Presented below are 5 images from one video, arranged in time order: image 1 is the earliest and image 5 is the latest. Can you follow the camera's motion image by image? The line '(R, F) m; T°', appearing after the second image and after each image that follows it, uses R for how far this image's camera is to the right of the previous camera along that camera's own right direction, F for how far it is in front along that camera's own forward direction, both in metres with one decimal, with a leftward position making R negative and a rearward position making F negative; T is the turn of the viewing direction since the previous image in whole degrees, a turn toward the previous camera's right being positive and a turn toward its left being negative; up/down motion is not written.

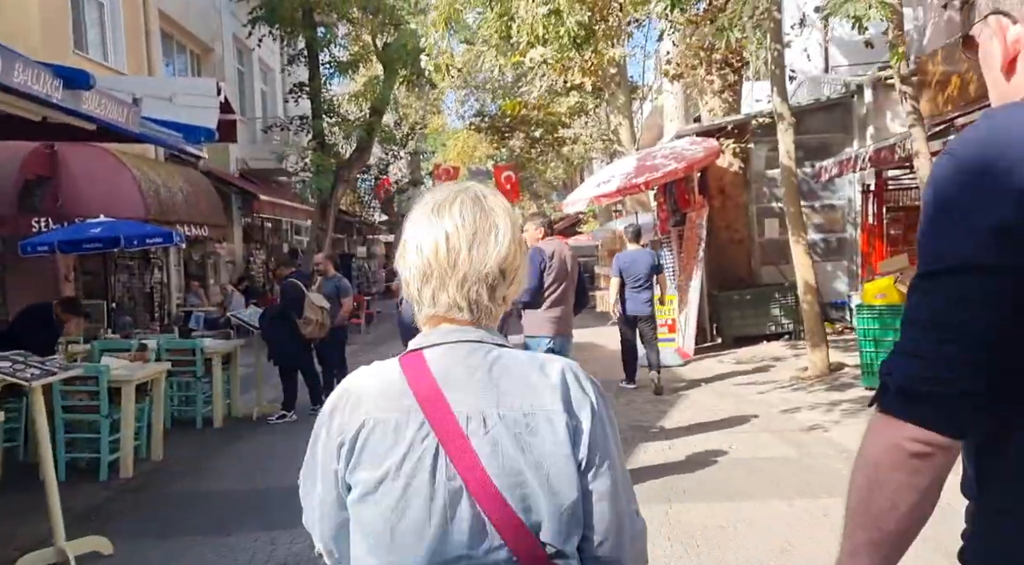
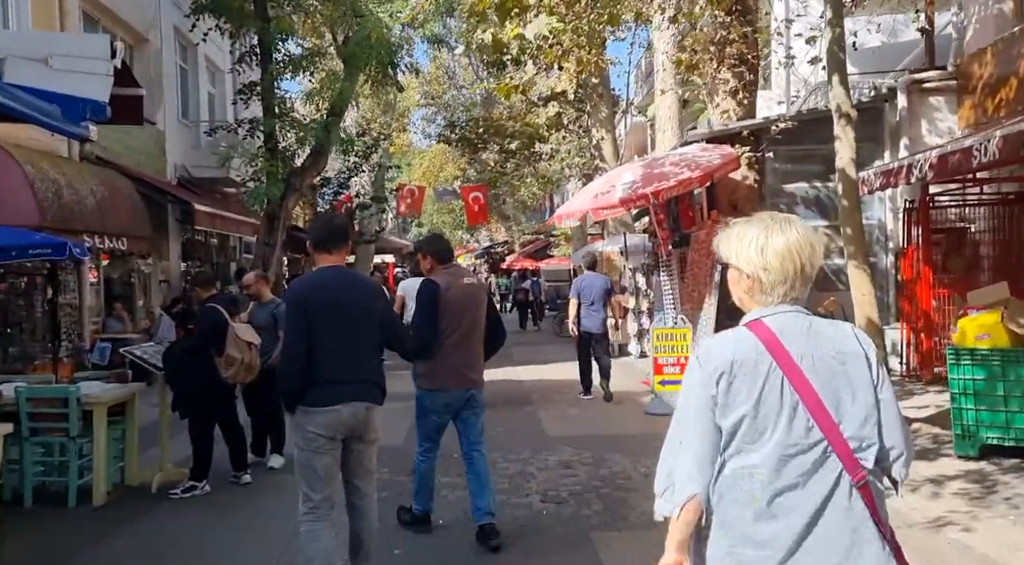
(-0.2, +2.2) m; +2°
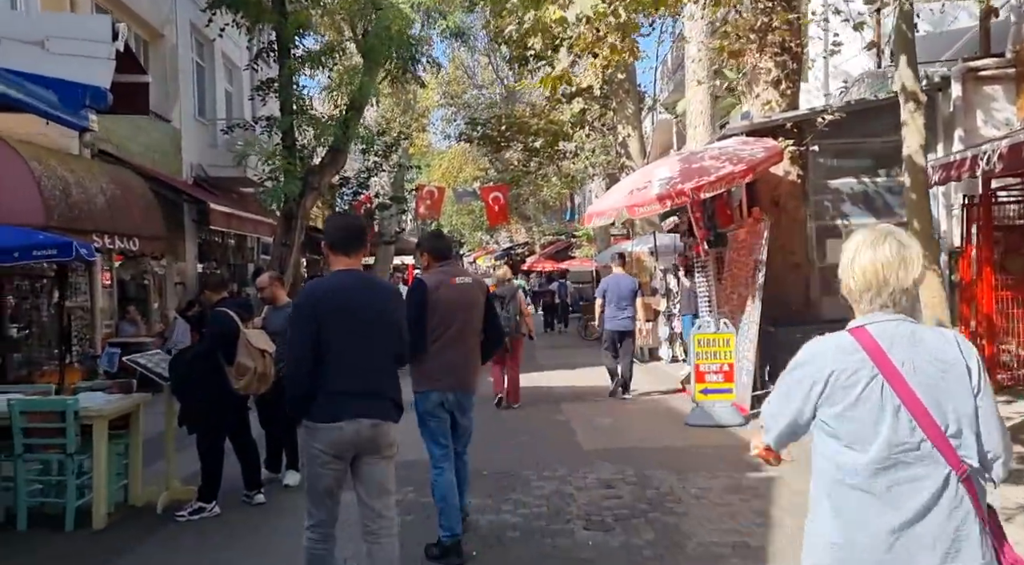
(-0.1, +0.6) m; -1°
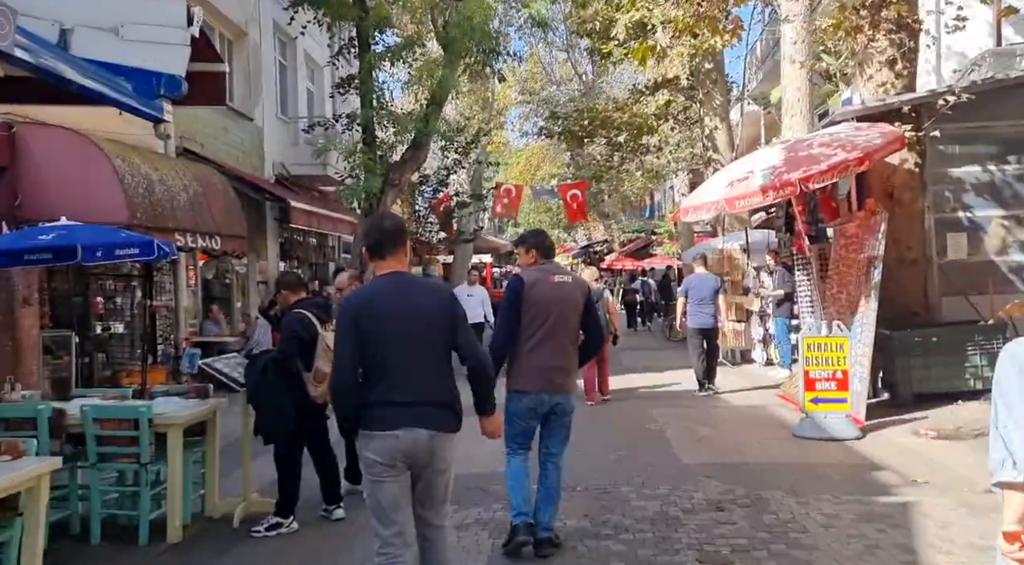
(-0.1, +0.6) m; -4°
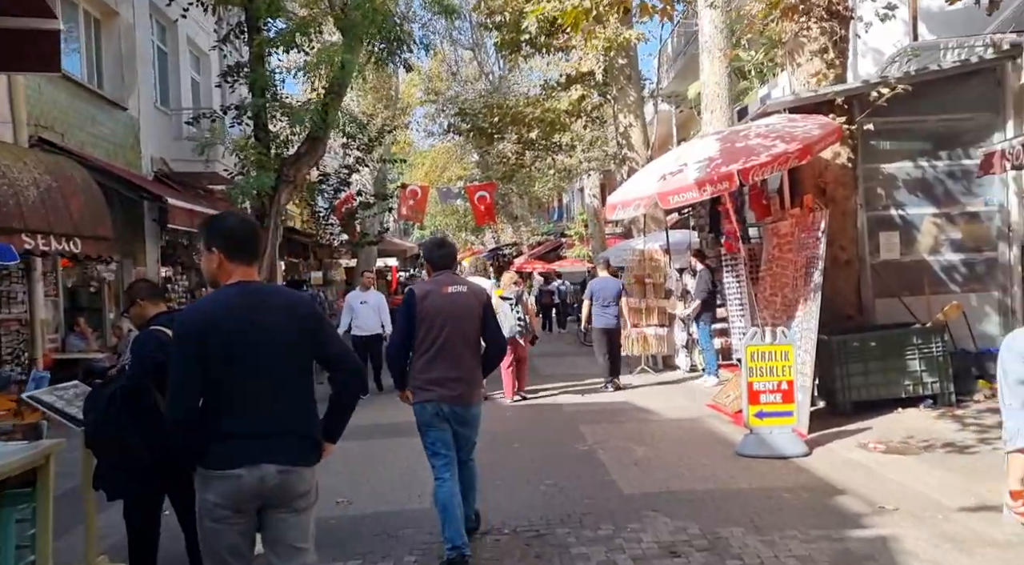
(0.0, +1.0) m; +5°
